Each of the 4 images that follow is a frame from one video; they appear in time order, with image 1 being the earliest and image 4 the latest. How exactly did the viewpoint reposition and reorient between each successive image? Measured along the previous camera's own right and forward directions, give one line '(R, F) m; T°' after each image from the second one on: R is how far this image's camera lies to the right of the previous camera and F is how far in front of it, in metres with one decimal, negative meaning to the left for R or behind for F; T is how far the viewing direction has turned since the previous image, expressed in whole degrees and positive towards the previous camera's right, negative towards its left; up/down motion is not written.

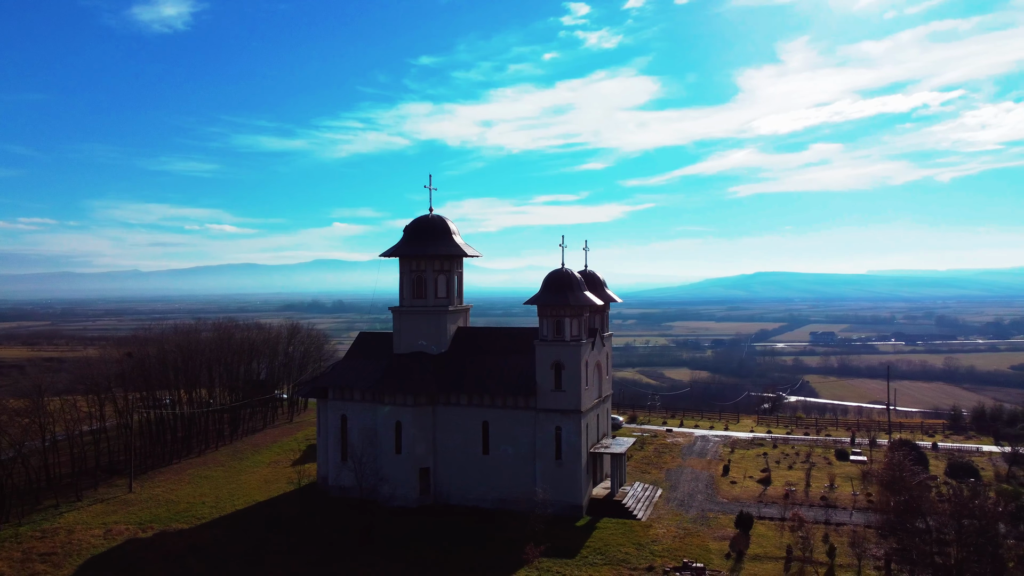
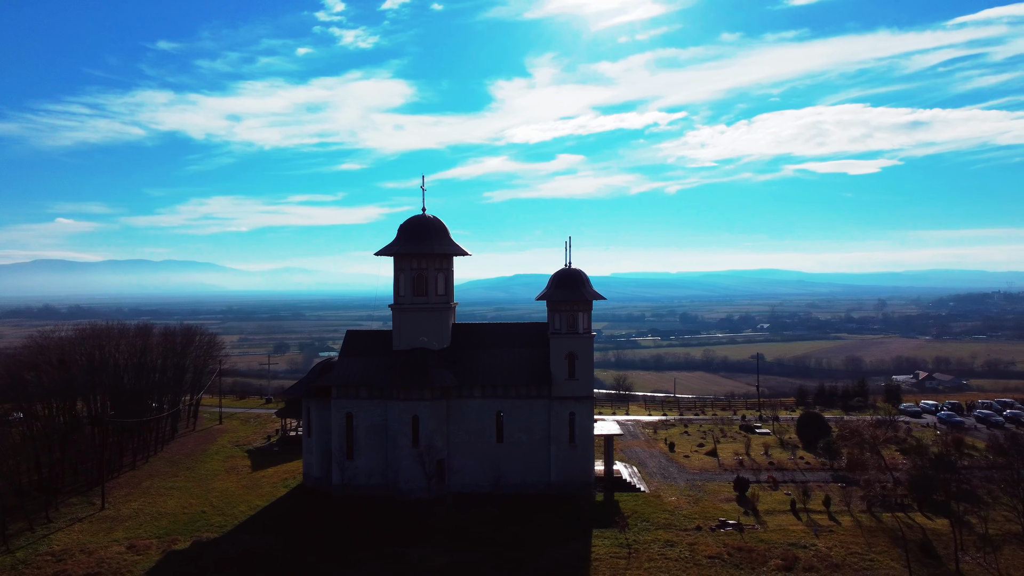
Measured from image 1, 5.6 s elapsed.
(-9.2, -0.5) m; +17°
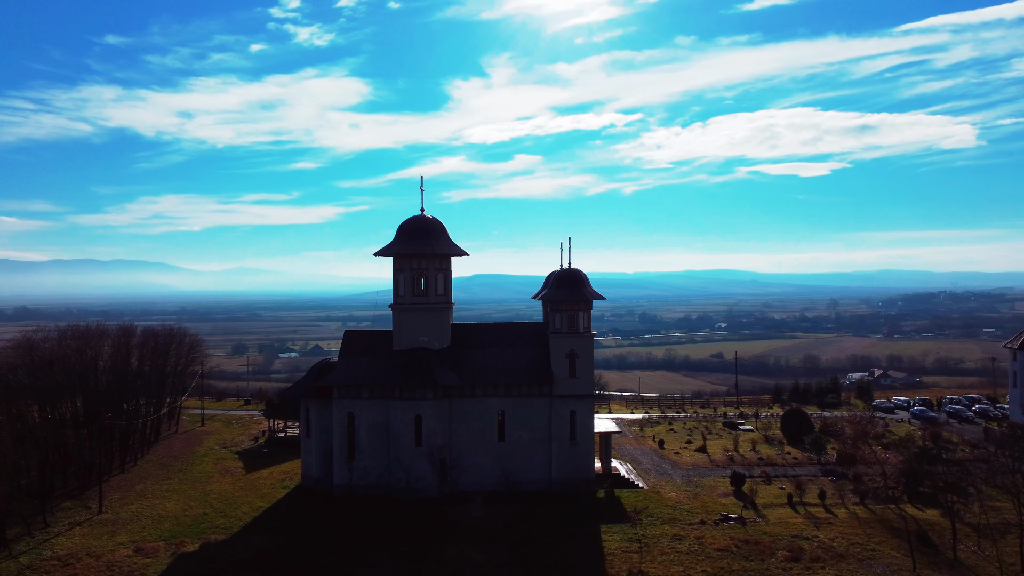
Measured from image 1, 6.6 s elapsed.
(-1.6, -0.3) m; +3°
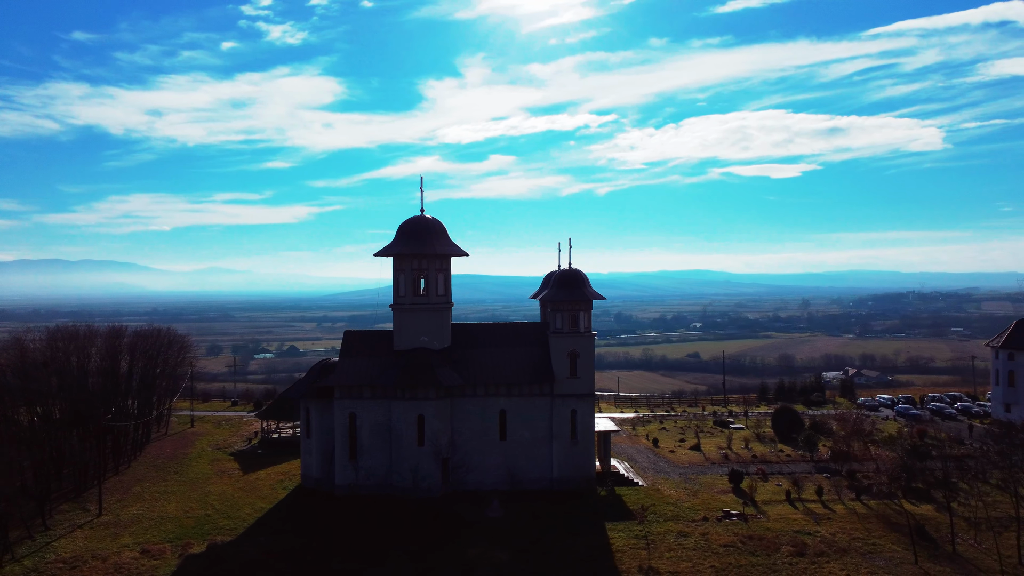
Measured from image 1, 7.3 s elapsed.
(-1.0, -0.2) m; +2°
